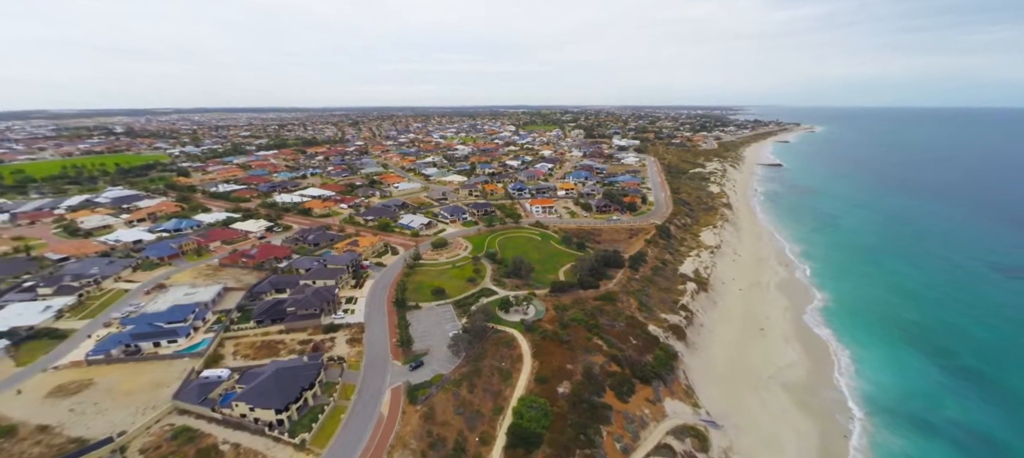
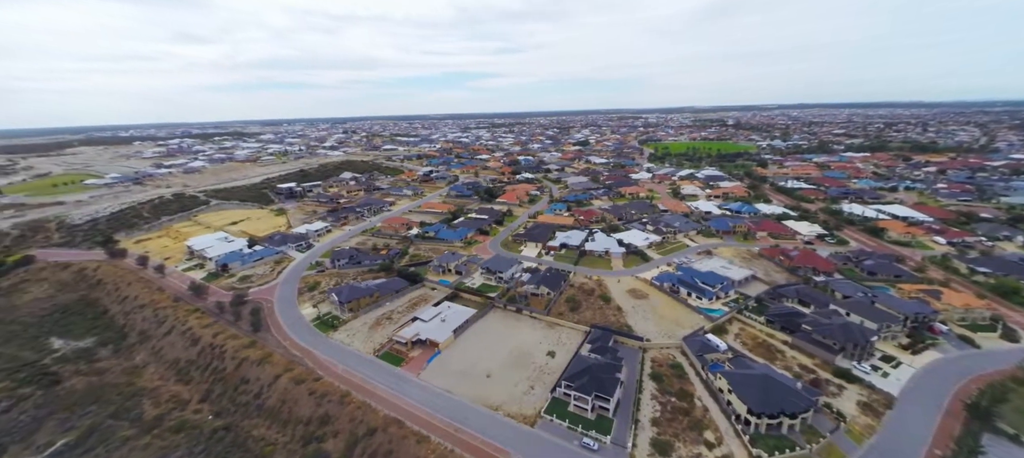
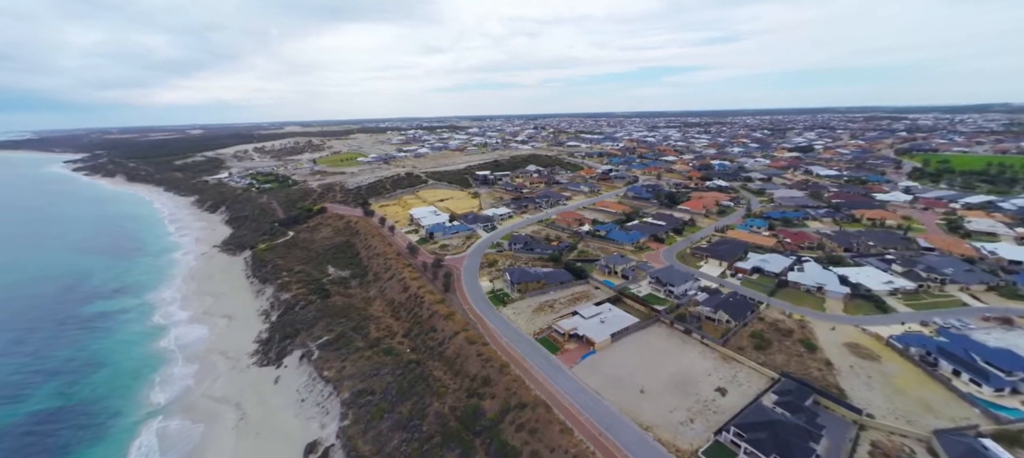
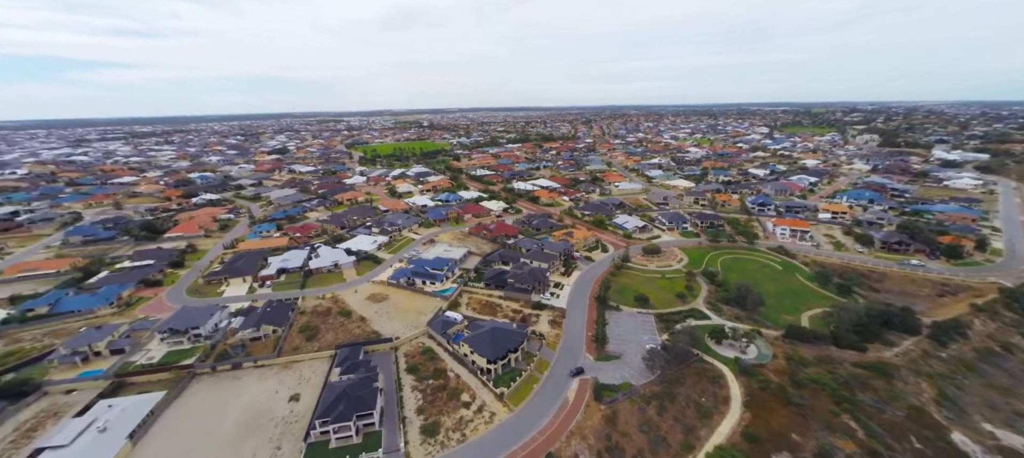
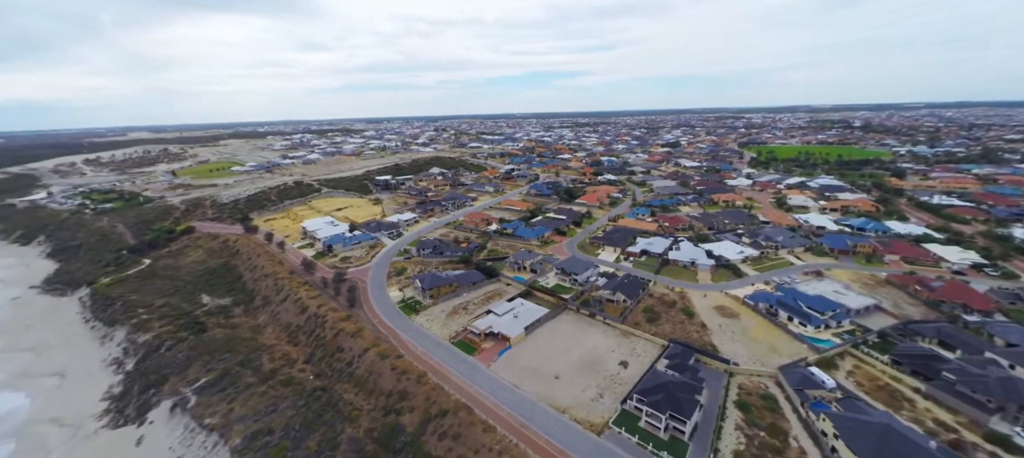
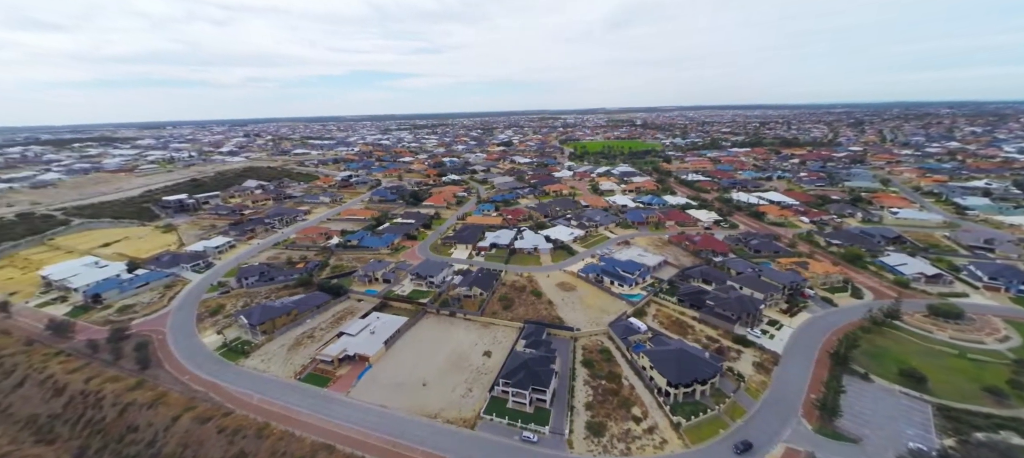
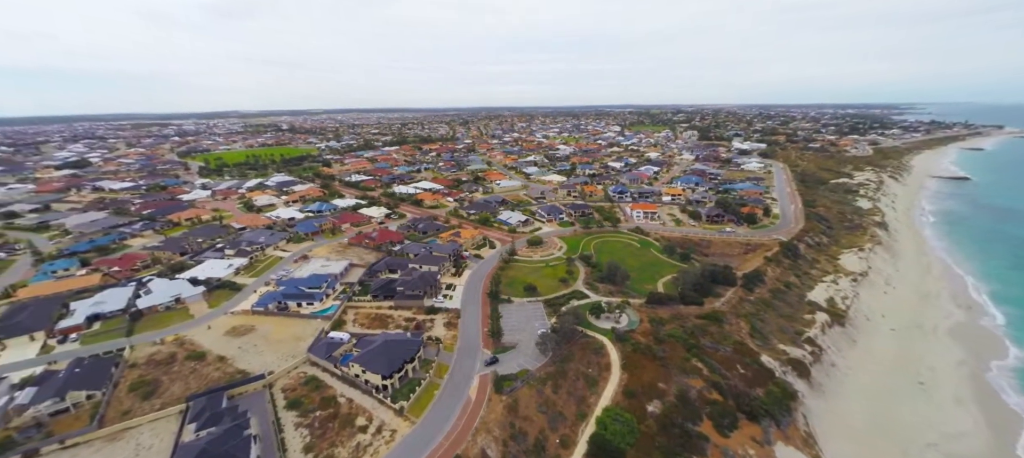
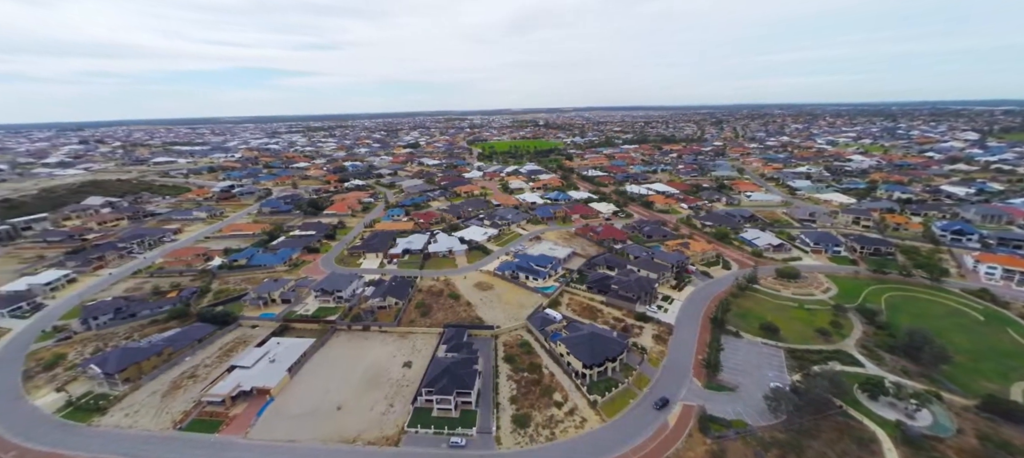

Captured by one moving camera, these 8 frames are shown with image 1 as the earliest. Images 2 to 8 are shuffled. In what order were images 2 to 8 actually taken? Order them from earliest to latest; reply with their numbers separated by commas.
7, 4, 8, 6, 2, 5, 3
